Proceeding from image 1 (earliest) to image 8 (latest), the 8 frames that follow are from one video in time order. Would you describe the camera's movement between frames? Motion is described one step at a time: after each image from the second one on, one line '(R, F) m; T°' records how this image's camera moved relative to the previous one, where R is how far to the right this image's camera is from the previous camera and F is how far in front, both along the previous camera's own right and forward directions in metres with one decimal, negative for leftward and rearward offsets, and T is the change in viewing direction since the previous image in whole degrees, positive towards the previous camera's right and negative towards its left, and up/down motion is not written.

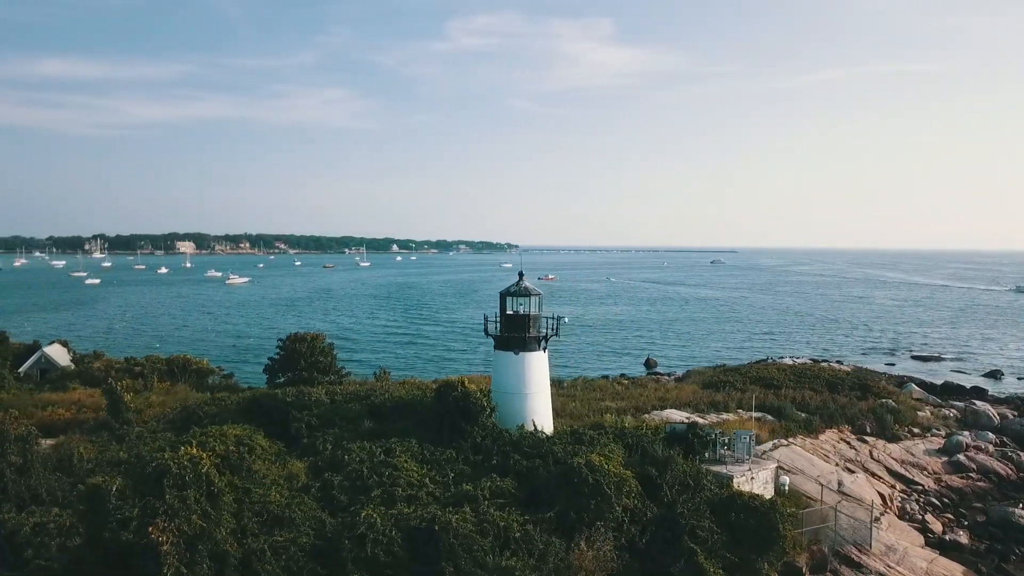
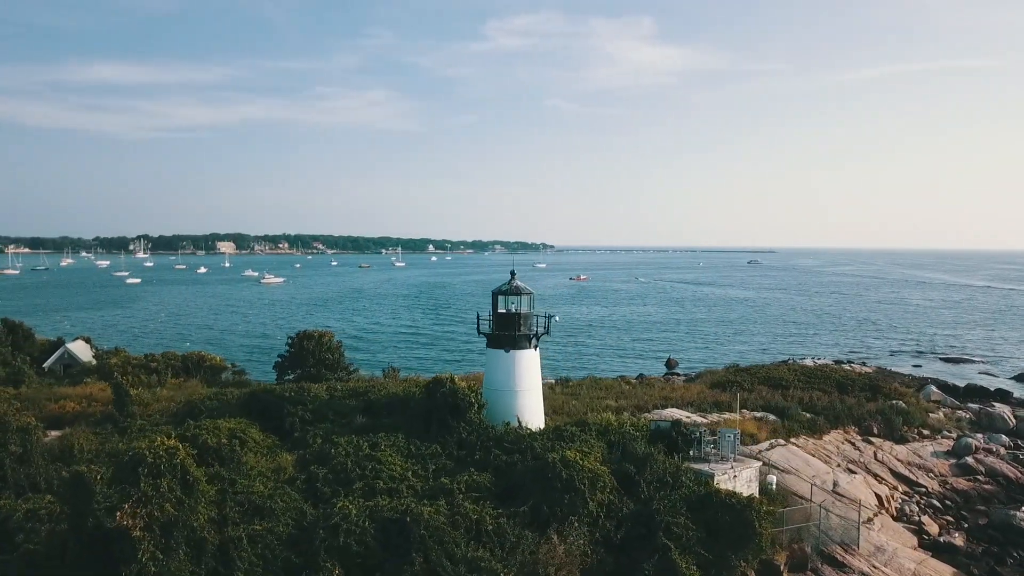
(+1.0, -0.2) m; -2°
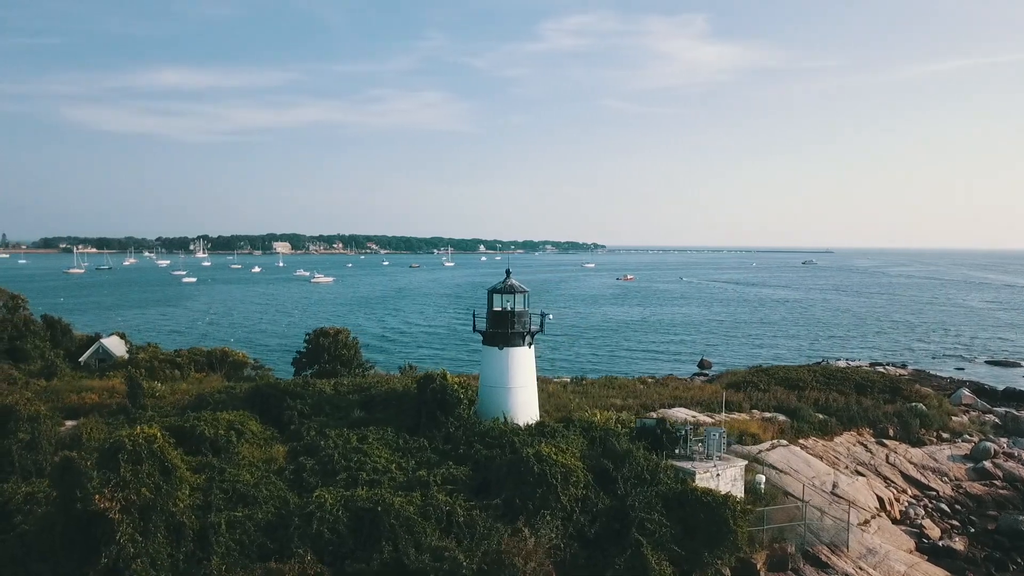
(+1.2, -0.2) m; -3°
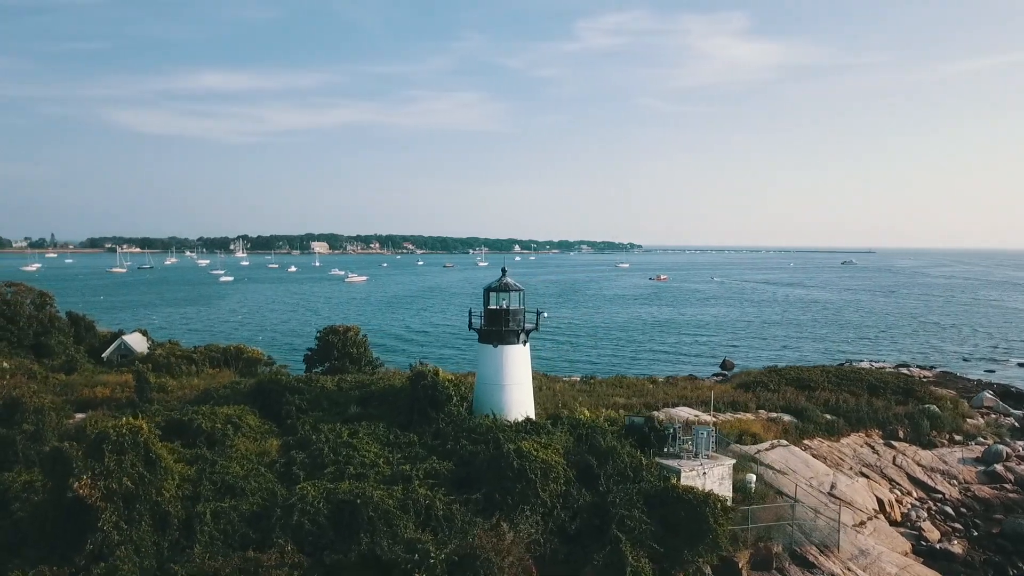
(+0.9, -0.1) m; -2°
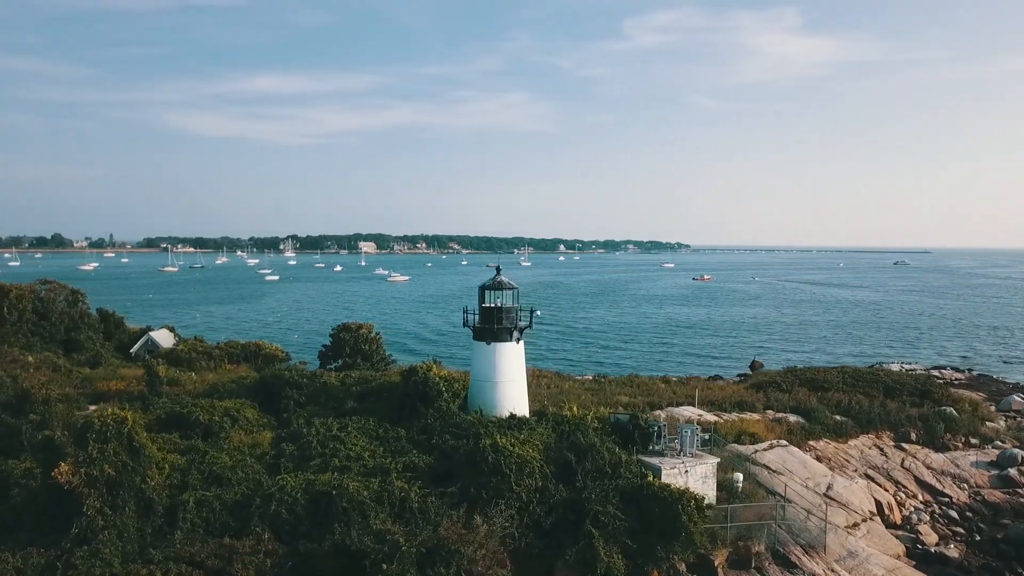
(+1.1, -0.2) m; -3°
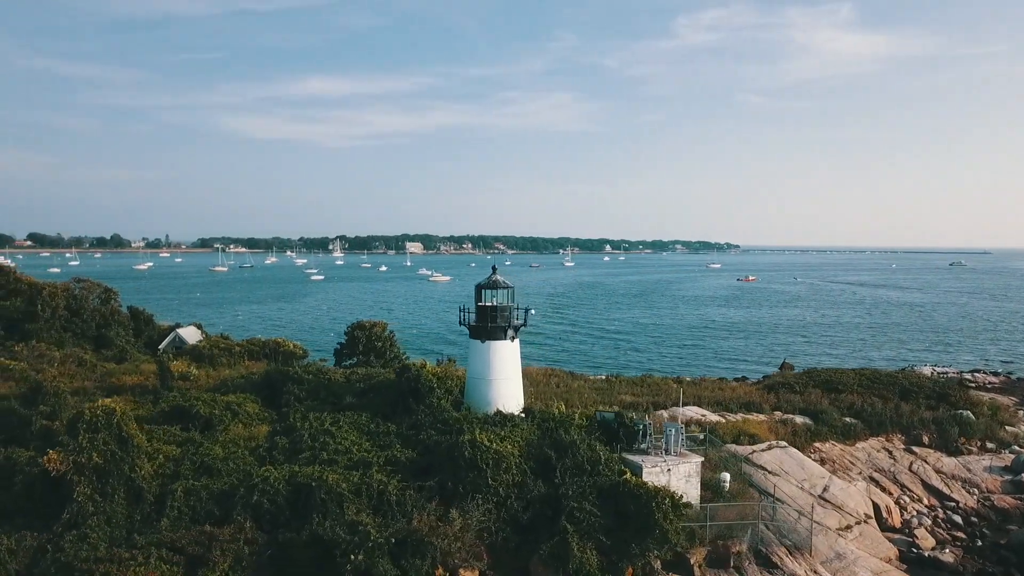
(+1.1, -0.2) m; -3°
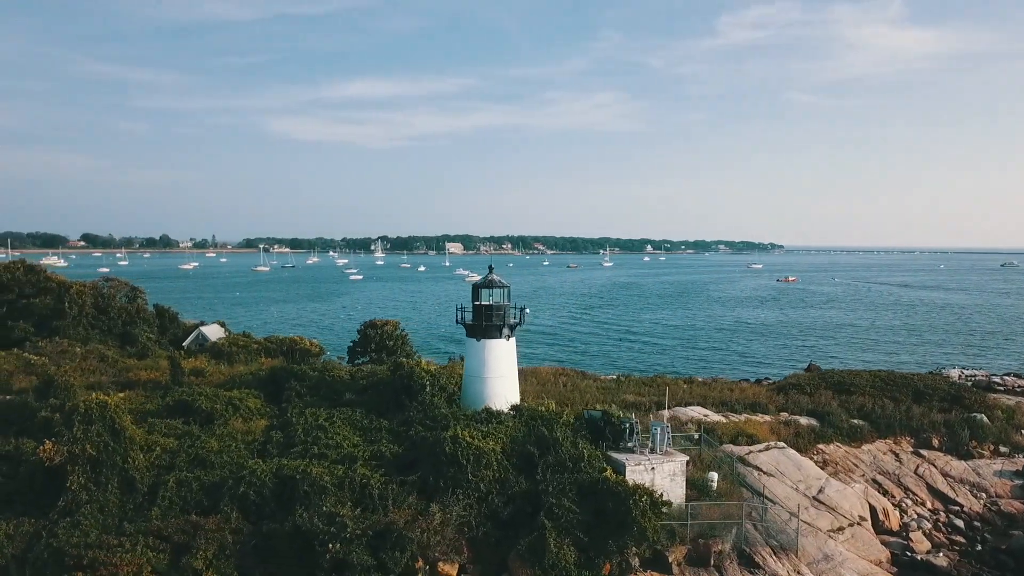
(+1.0, -0.2) m; -2°
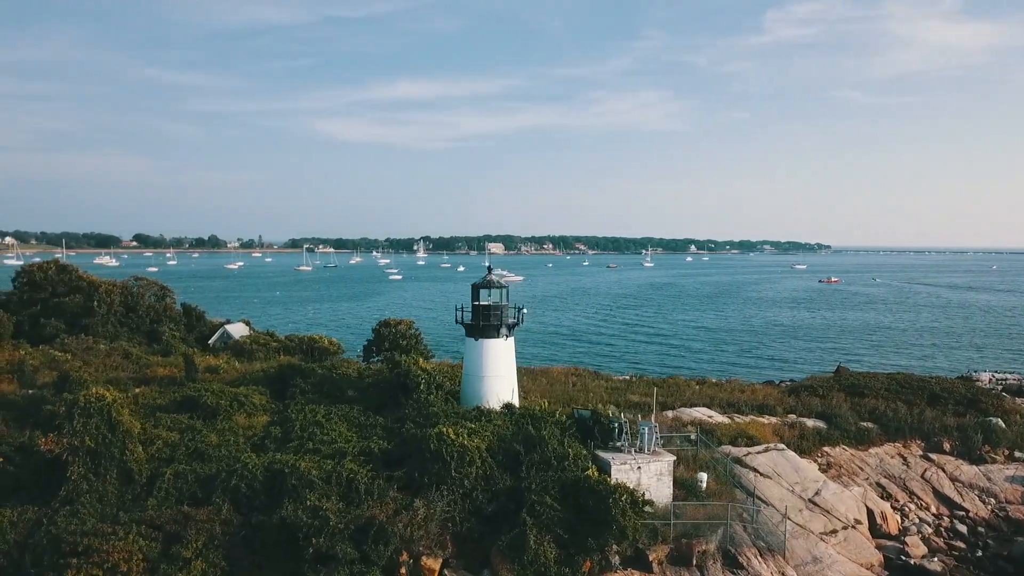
(+1.0, -0.2) m; -2°
